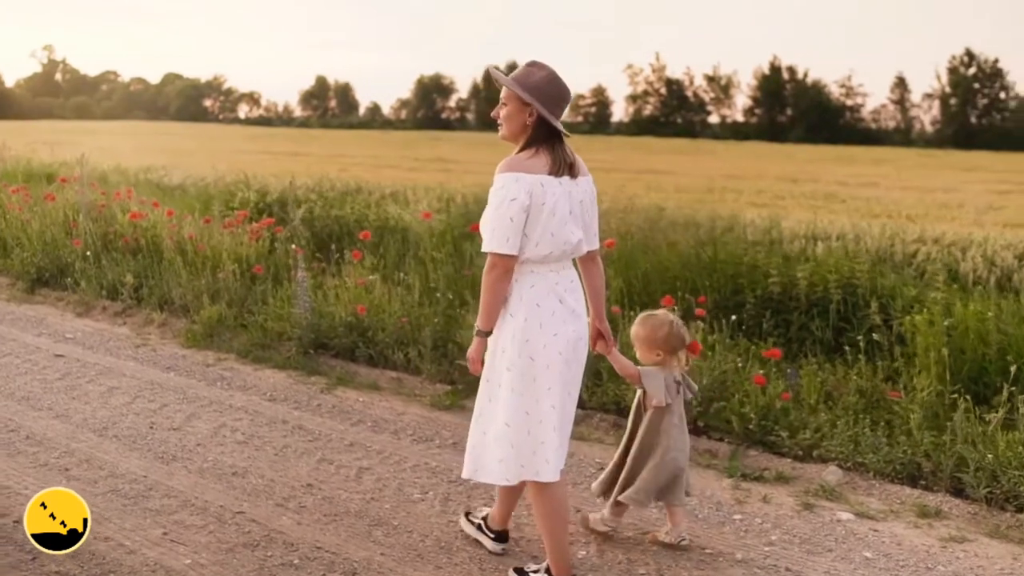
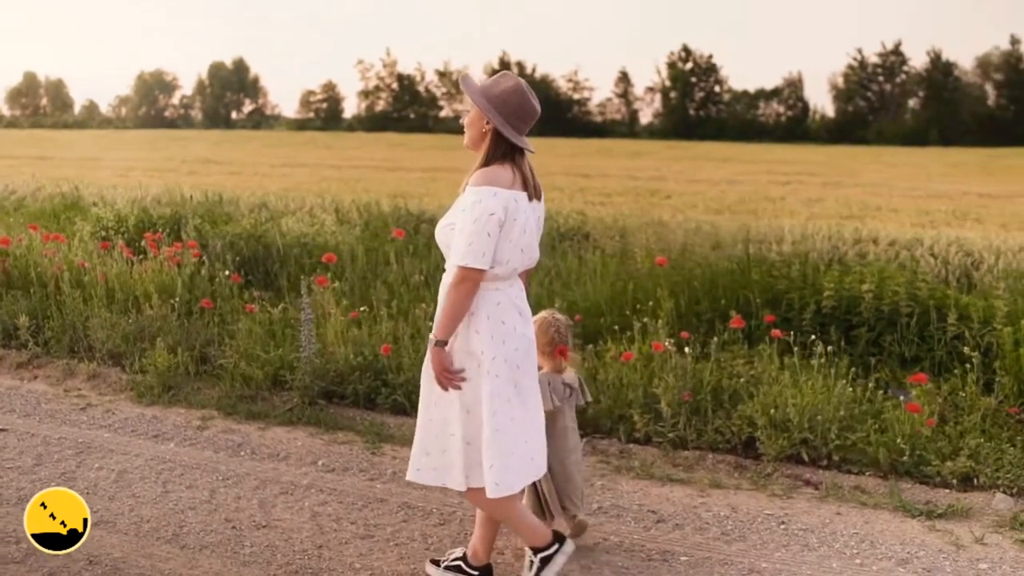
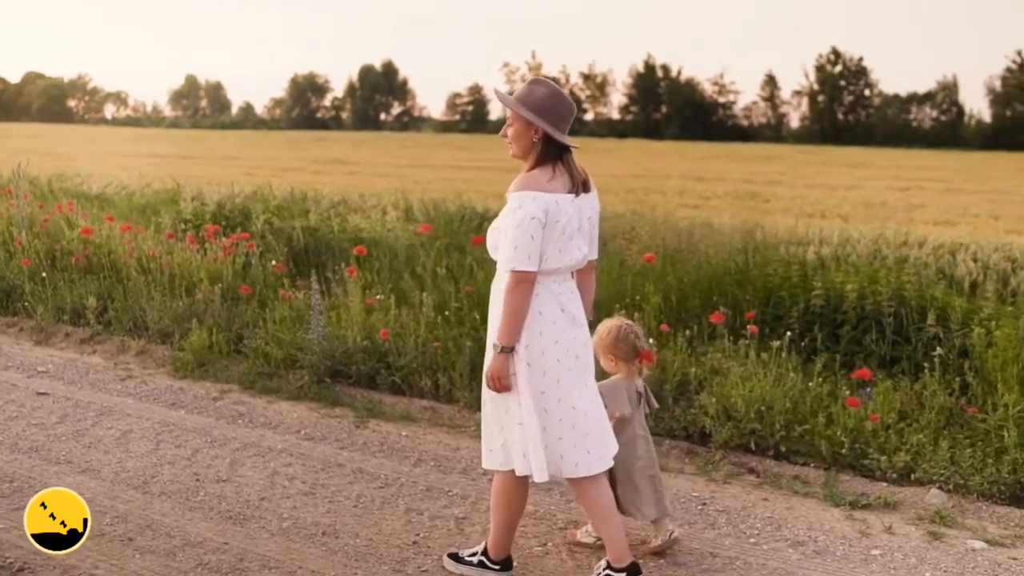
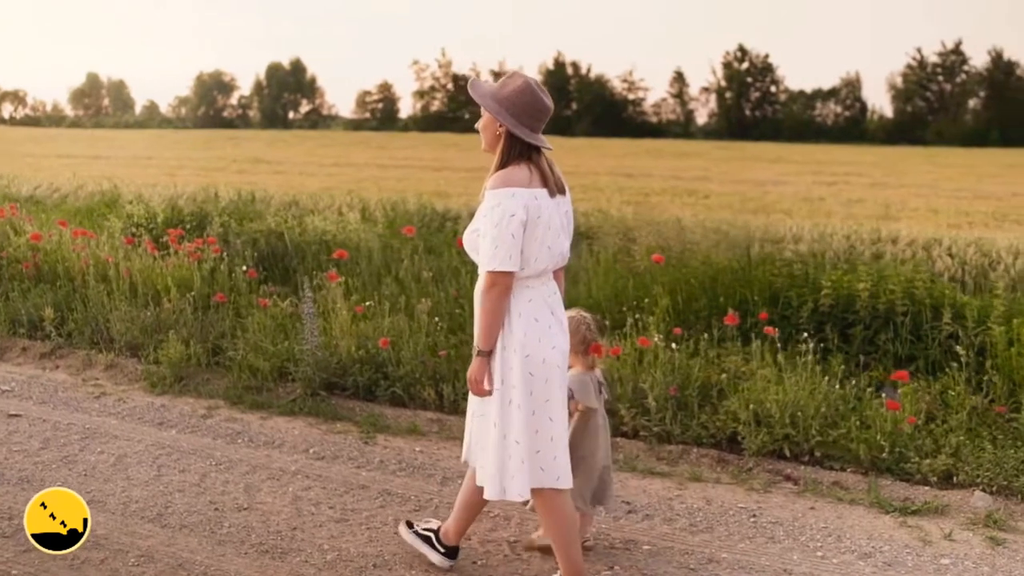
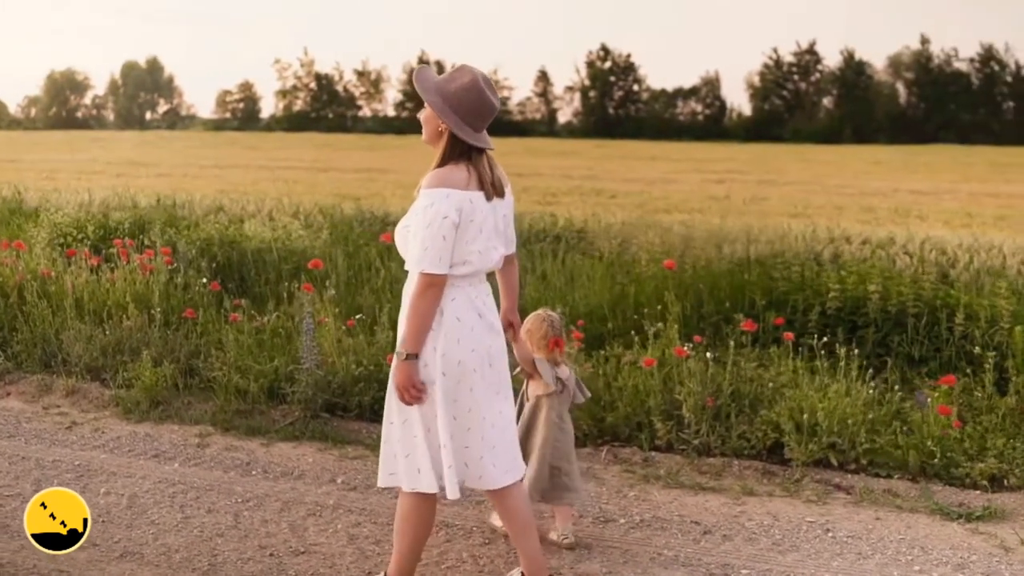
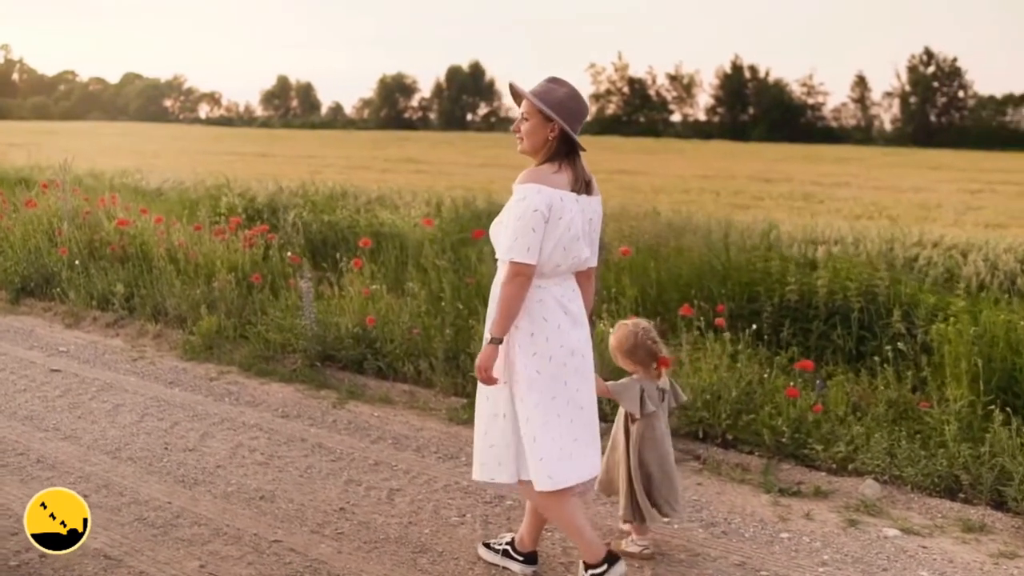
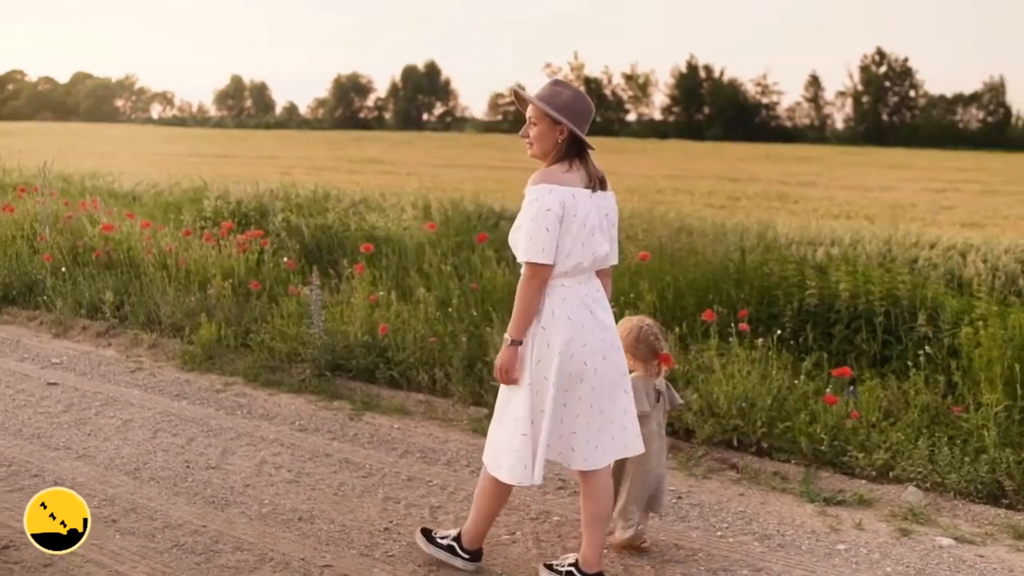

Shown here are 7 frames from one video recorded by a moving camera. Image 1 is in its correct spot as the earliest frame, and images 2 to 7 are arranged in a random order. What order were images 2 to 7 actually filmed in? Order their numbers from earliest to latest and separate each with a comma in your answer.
6, 7, 3, 4, 2, 5
